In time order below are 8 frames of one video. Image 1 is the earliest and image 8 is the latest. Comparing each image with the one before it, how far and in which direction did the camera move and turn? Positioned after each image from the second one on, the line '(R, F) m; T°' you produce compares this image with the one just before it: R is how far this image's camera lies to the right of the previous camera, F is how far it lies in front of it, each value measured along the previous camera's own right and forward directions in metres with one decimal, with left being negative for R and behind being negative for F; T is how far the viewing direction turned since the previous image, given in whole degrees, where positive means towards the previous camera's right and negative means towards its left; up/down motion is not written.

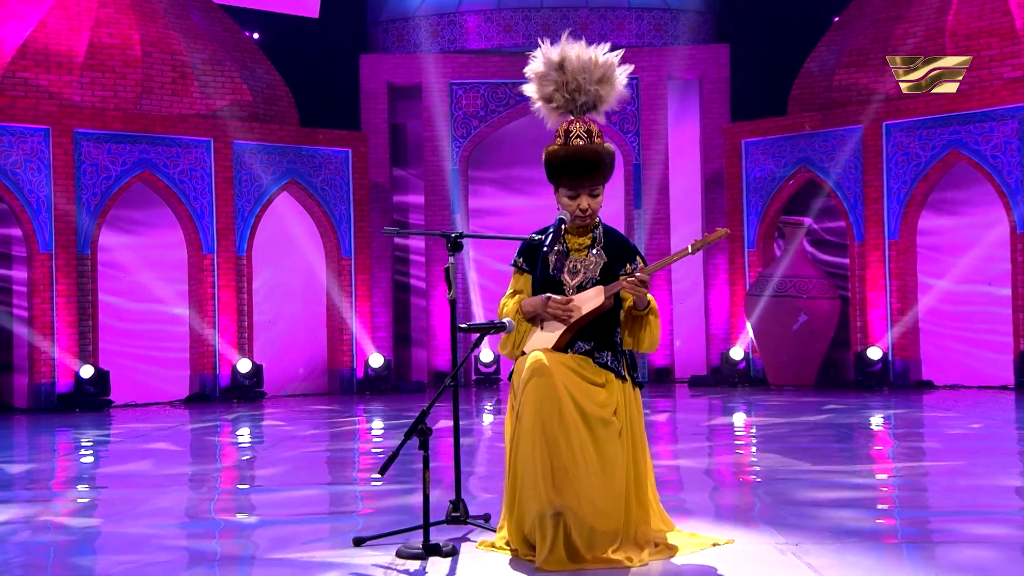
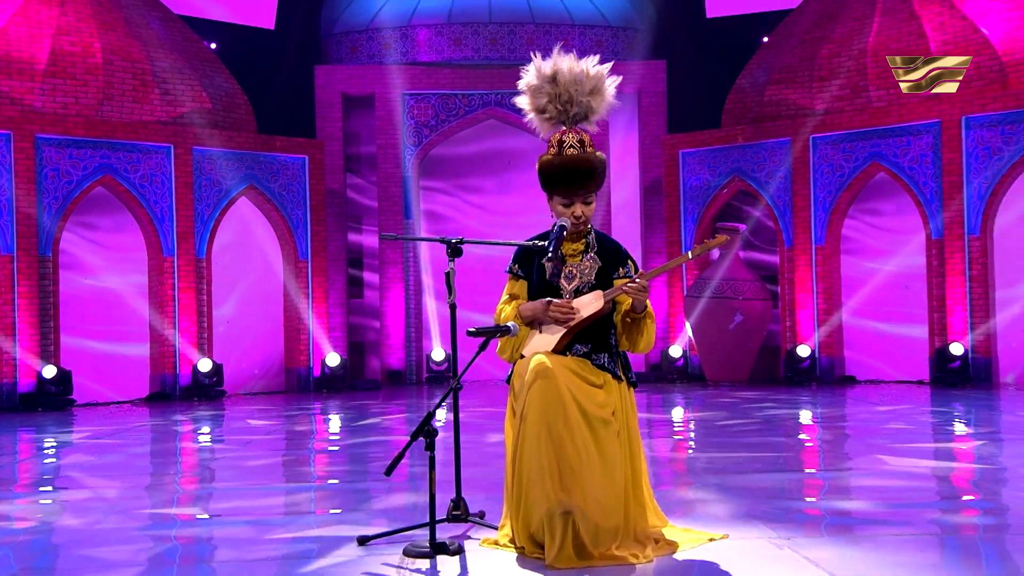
(-0.2, -0.5) m; +4°
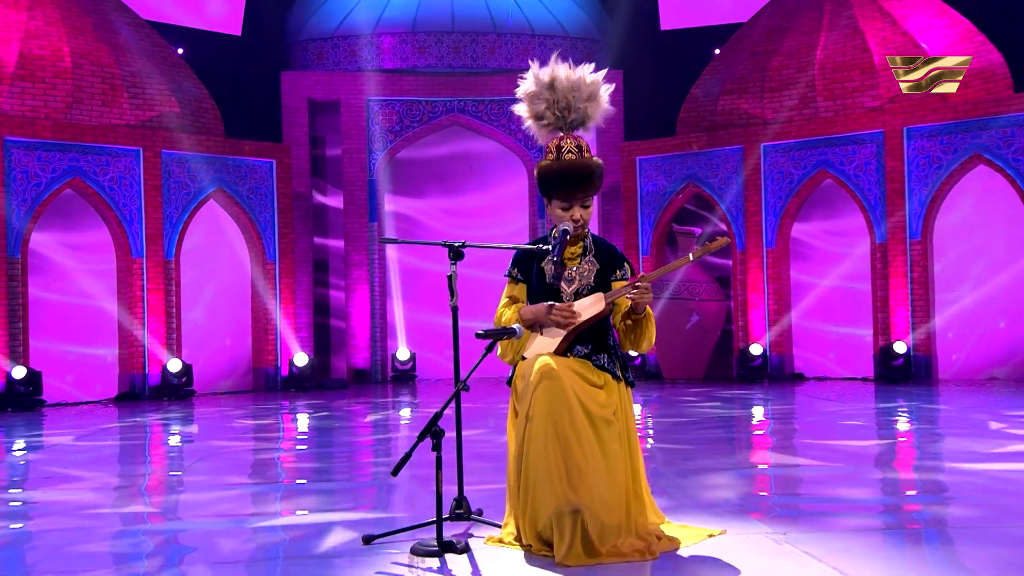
(-0.2, -0.3) m; +3°
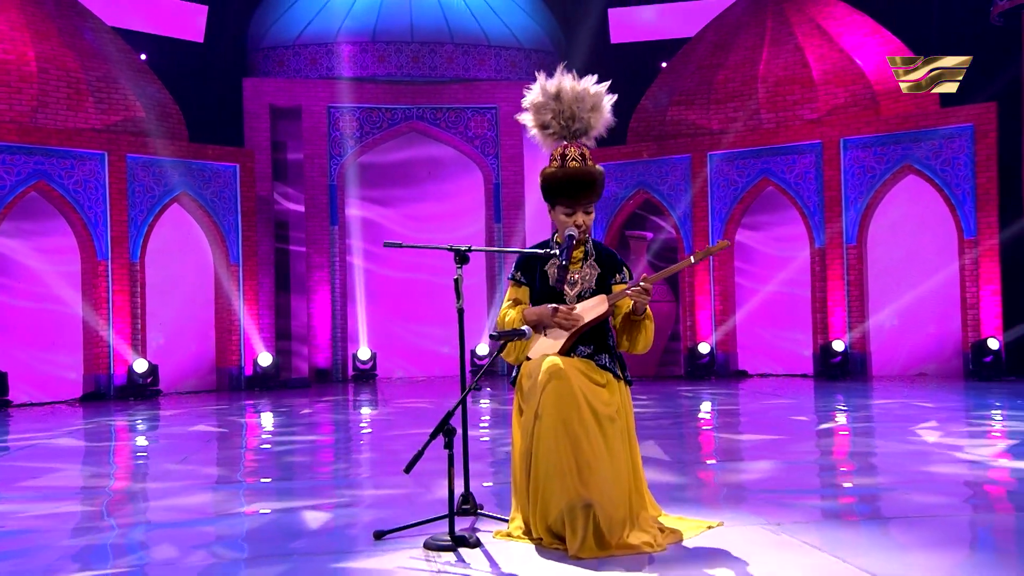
(-0.2, -0.4) m; +3°
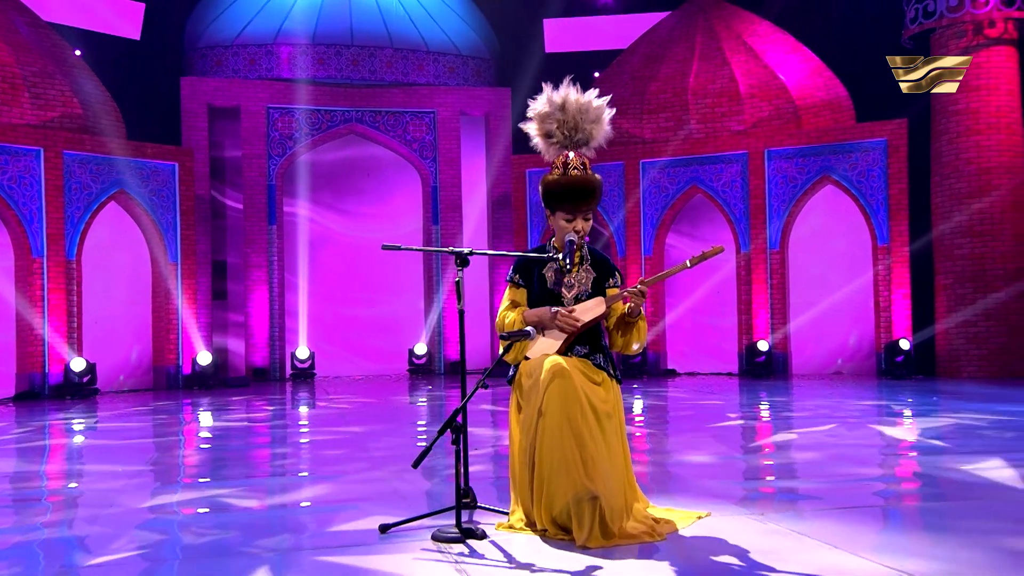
(-0.4, -0.3) m; +5°
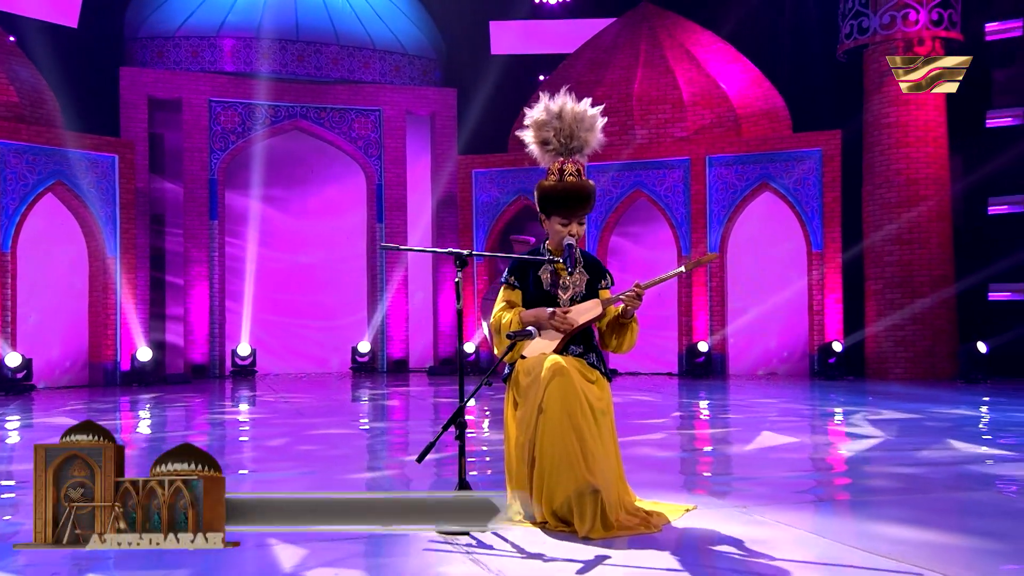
(-0.4, -0.1) m; +5°
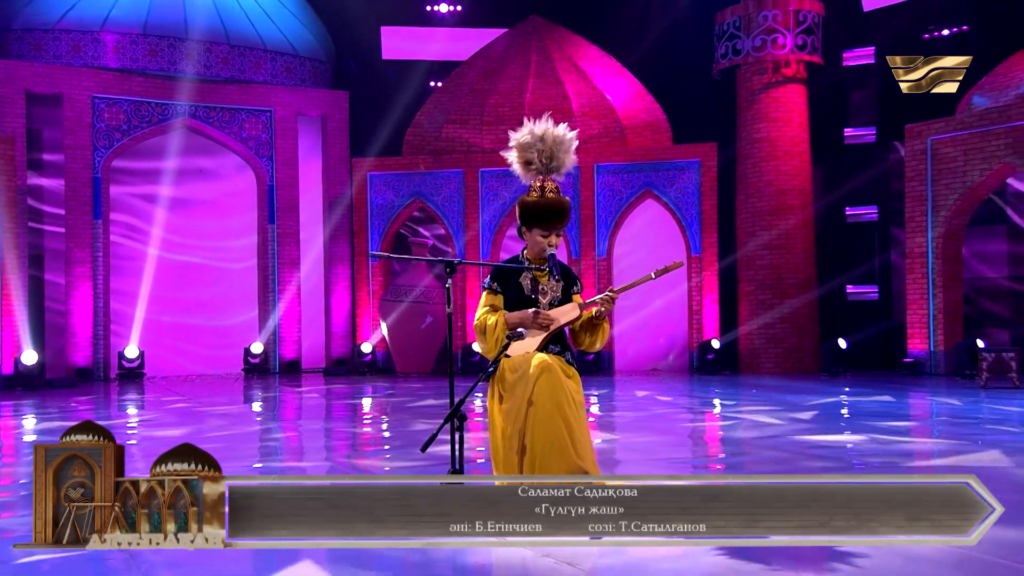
(-0.7, -0.3) m; +9°
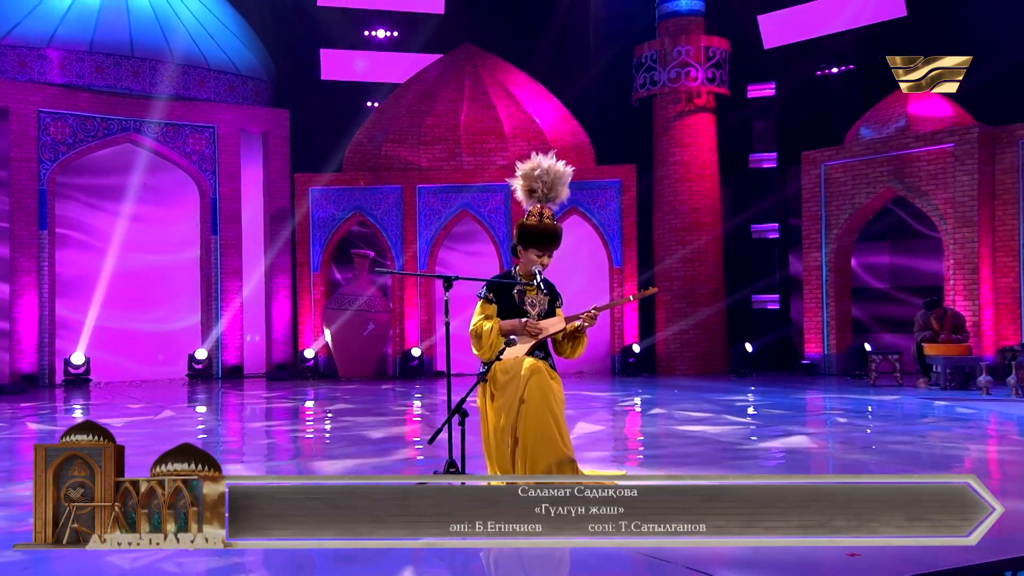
(-0.6, -0.9) m; +6°
